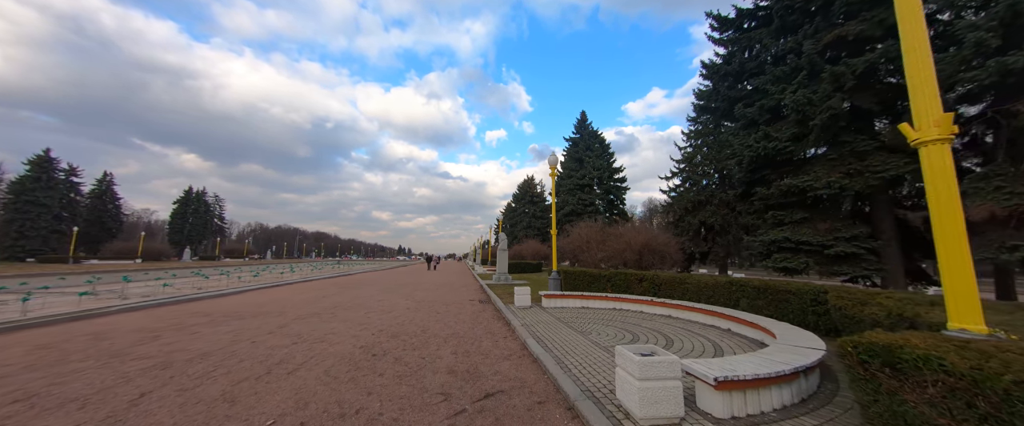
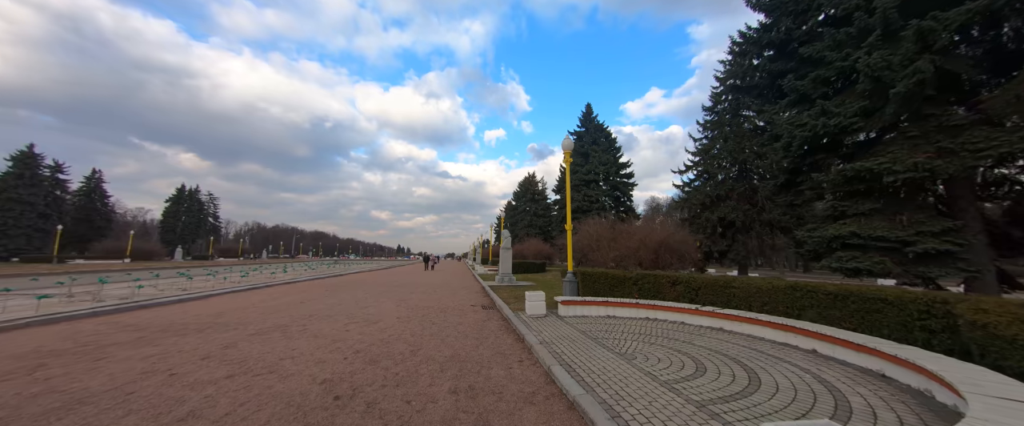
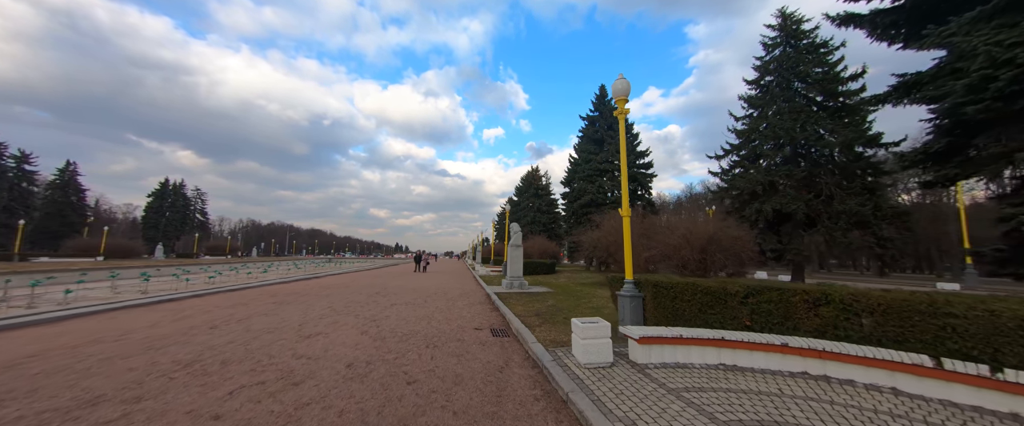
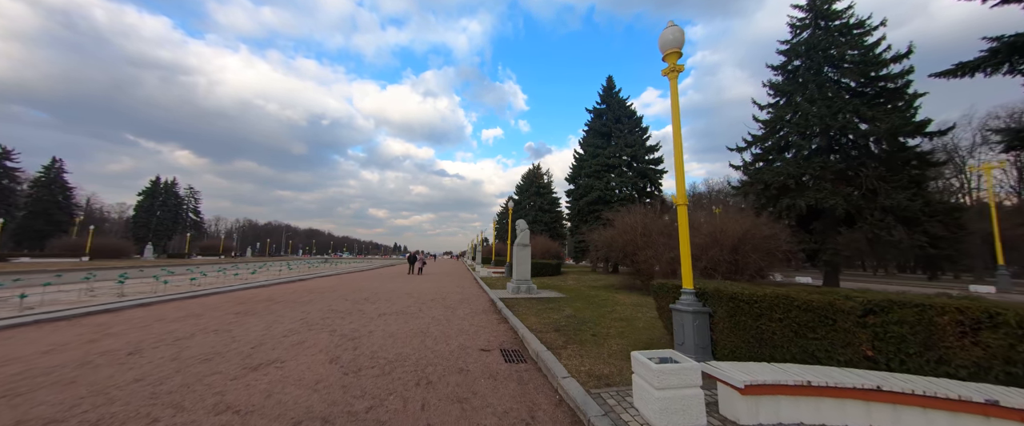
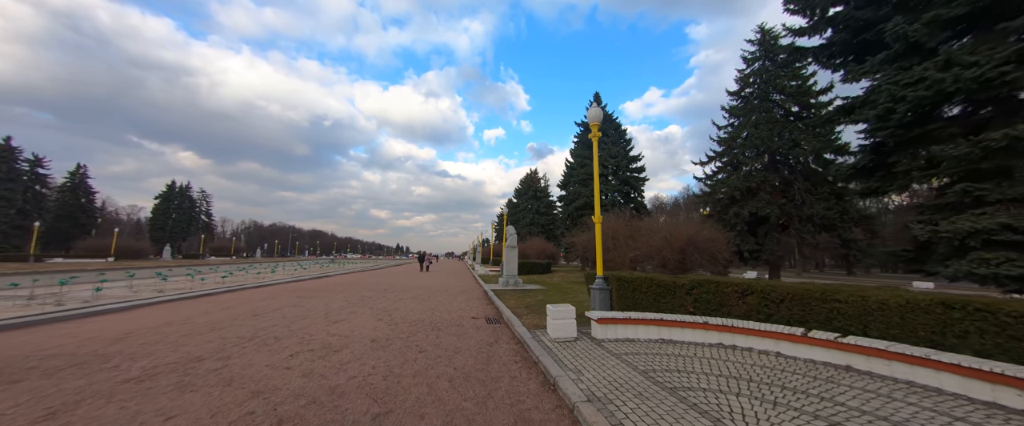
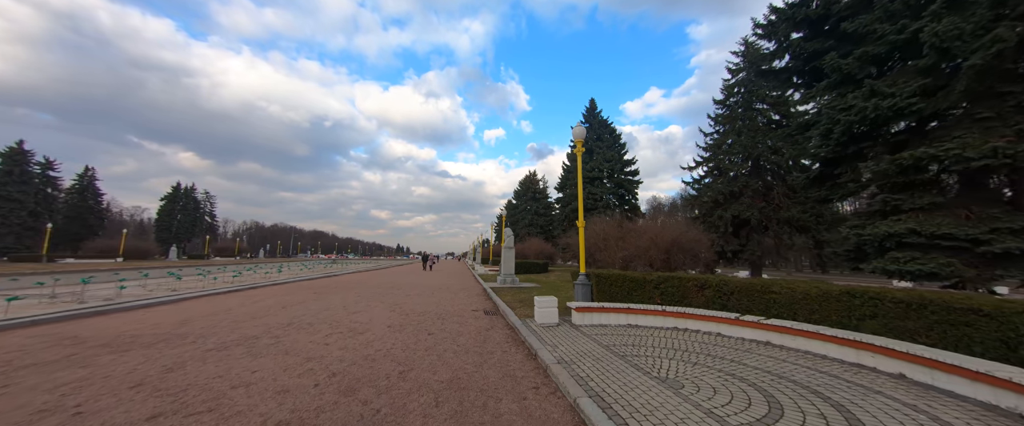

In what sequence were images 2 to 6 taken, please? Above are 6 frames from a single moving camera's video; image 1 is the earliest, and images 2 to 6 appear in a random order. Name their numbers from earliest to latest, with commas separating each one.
2, 6, 5, 3, 4
